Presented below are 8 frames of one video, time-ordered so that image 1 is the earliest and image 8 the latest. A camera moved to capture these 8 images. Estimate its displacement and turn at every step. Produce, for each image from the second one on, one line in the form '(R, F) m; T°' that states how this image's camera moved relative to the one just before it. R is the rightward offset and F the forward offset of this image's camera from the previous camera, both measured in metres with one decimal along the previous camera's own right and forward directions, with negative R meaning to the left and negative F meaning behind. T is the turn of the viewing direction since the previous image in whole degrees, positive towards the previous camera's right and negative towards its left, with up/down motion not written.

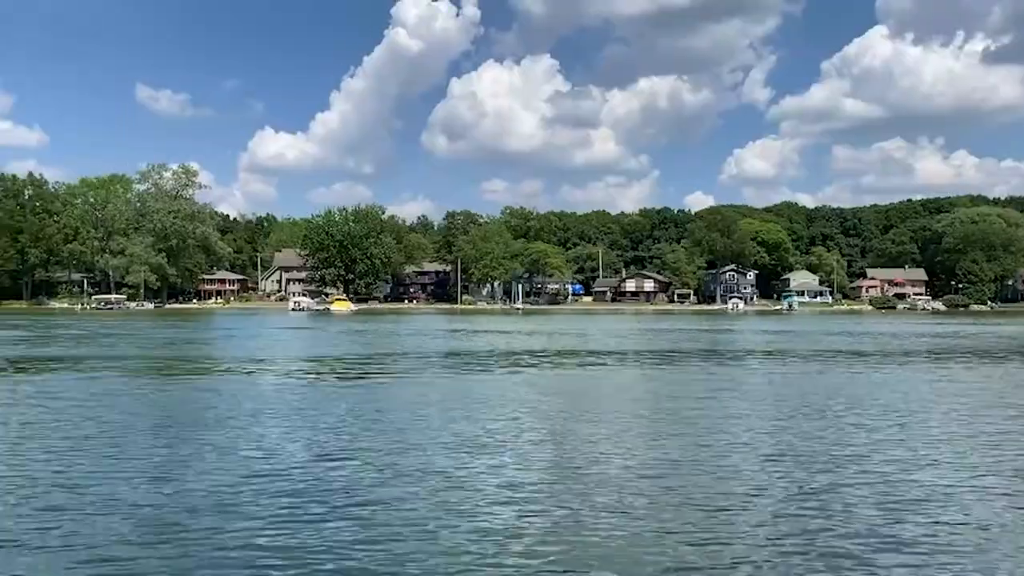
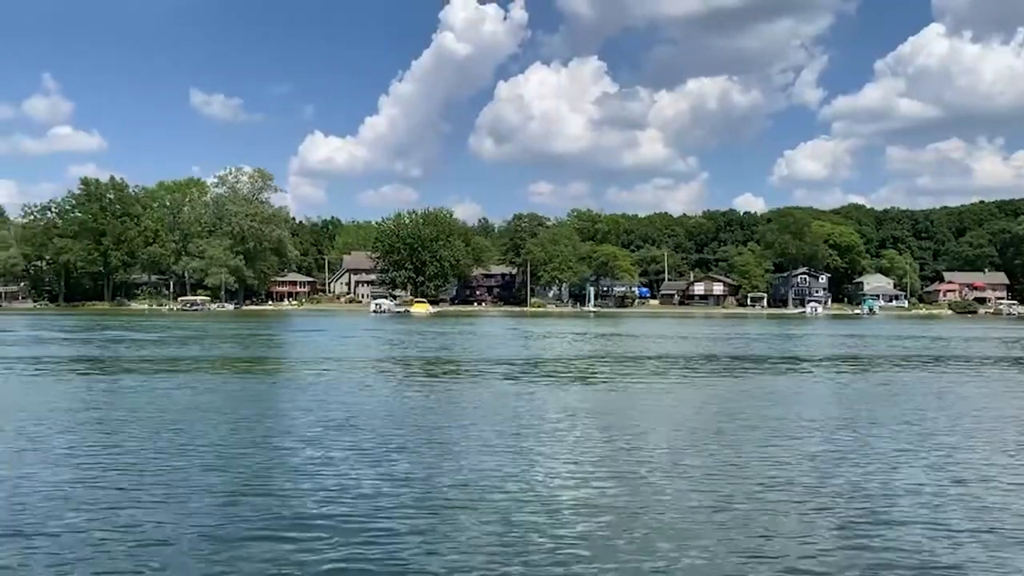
(-2.7, -0.1) m; -3°
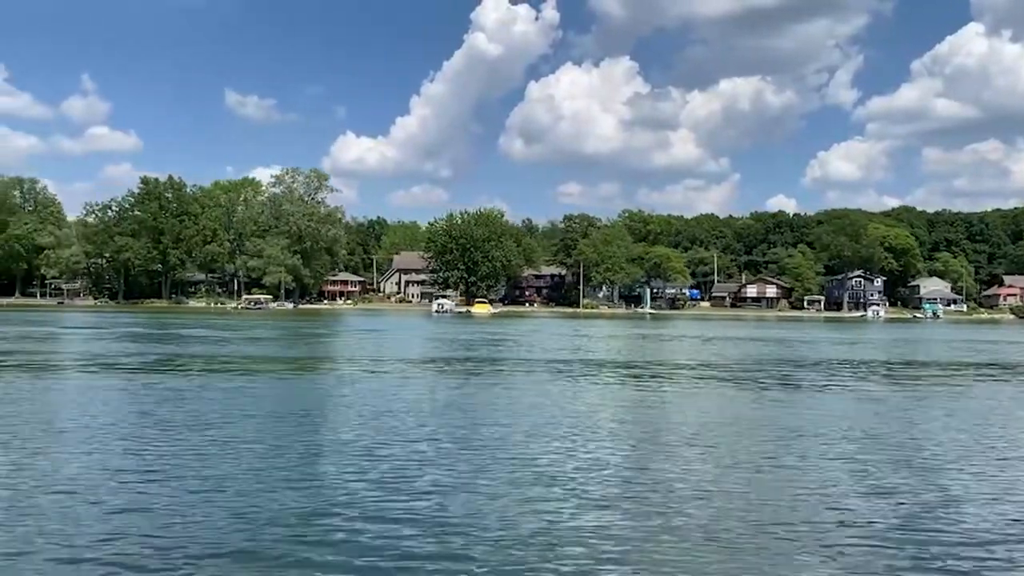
(-2.8, 0.0) m; -2°
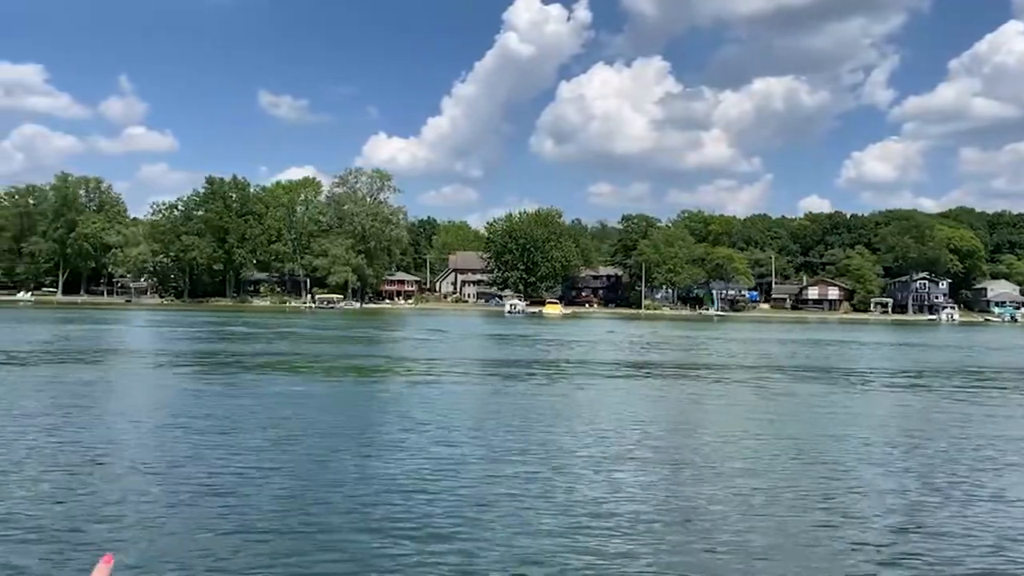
(-3.7, +0.2) m; -2°
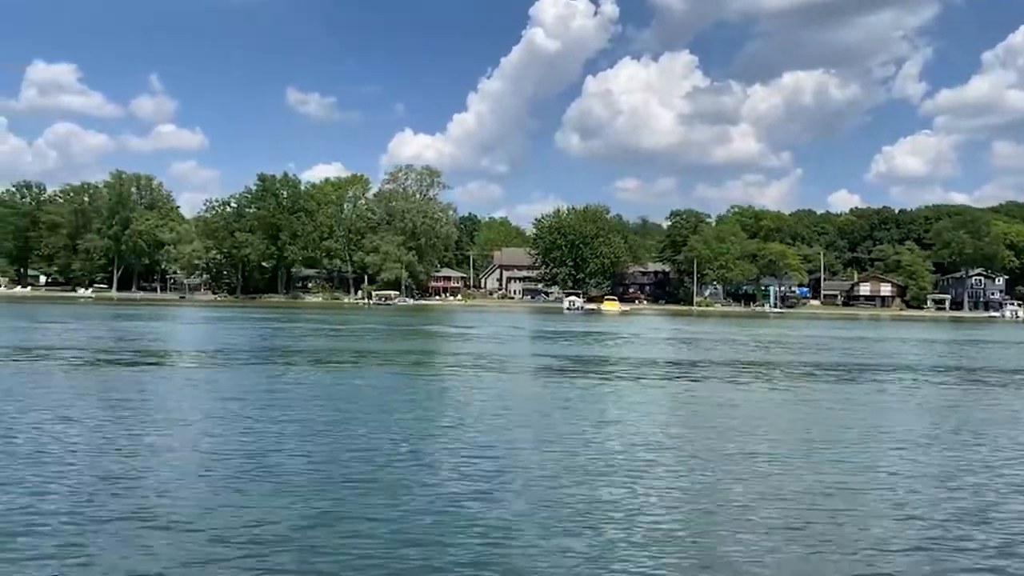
(-2.9, +0.2) m; -2°
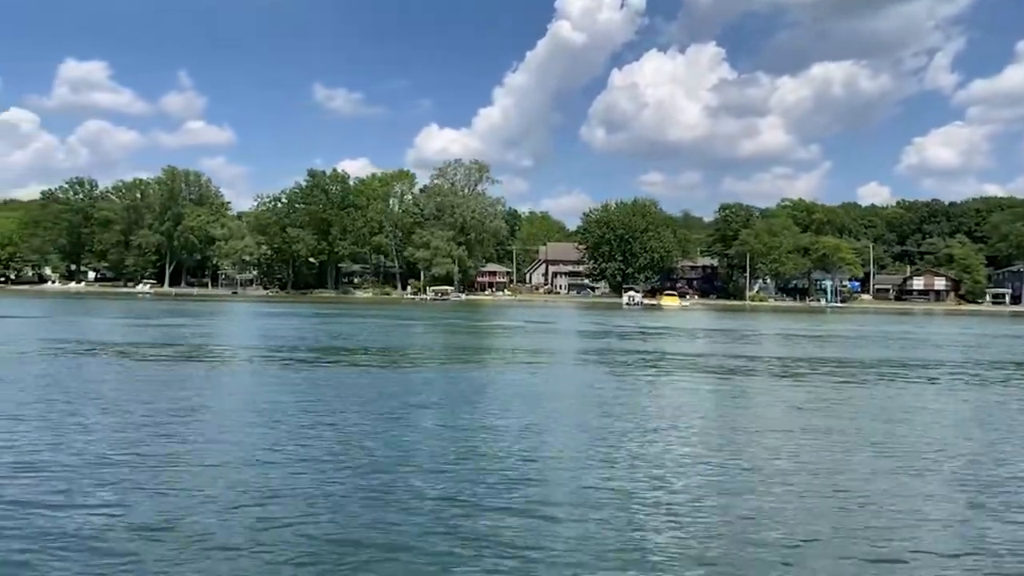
(-2.8, +0.3) m; -2°
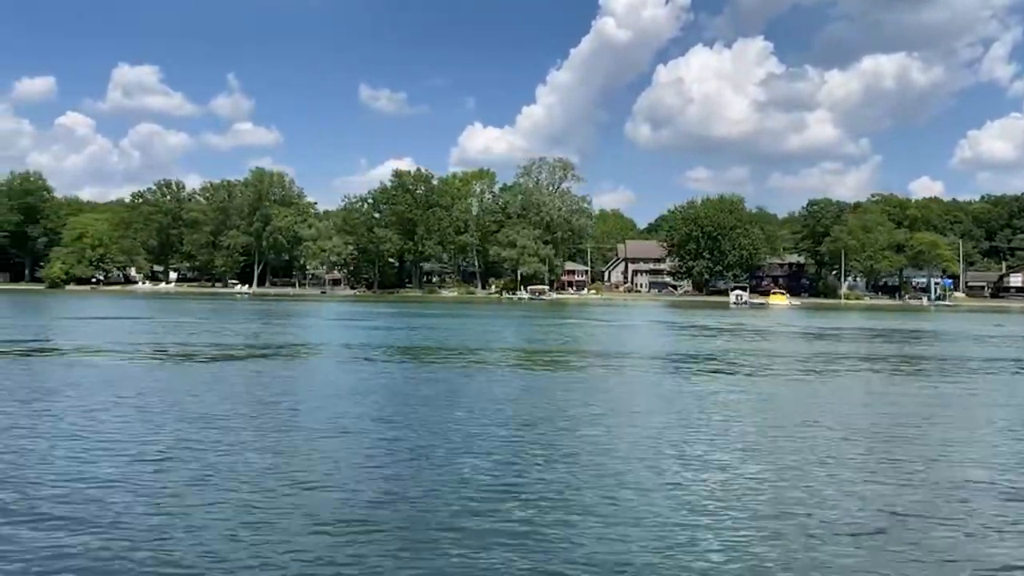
(-5.0, +0.6) m; -3°
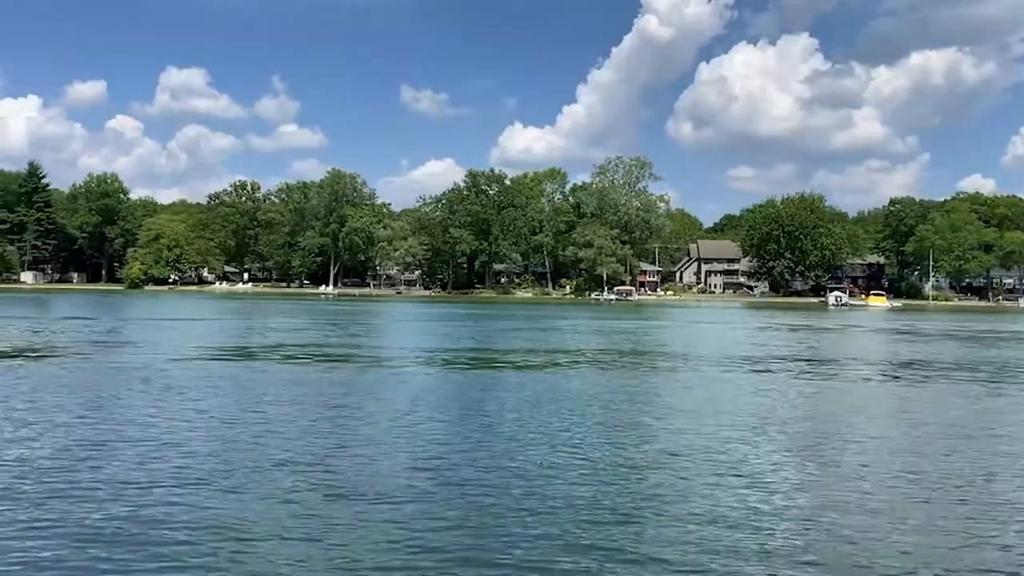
(-4.1, +0.7) m; -3°
